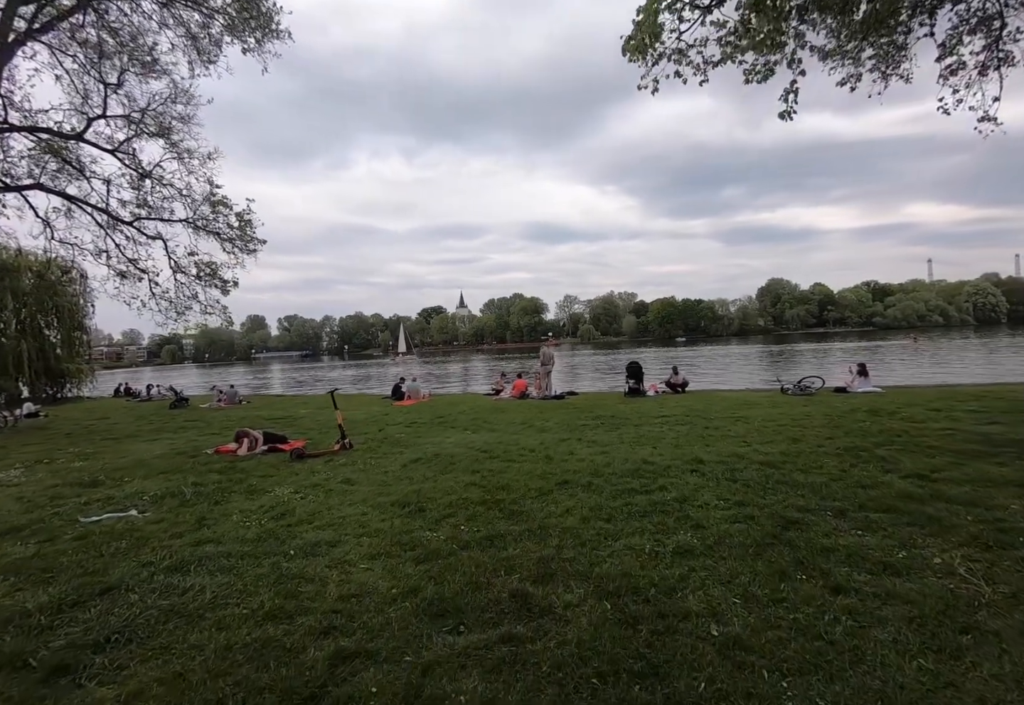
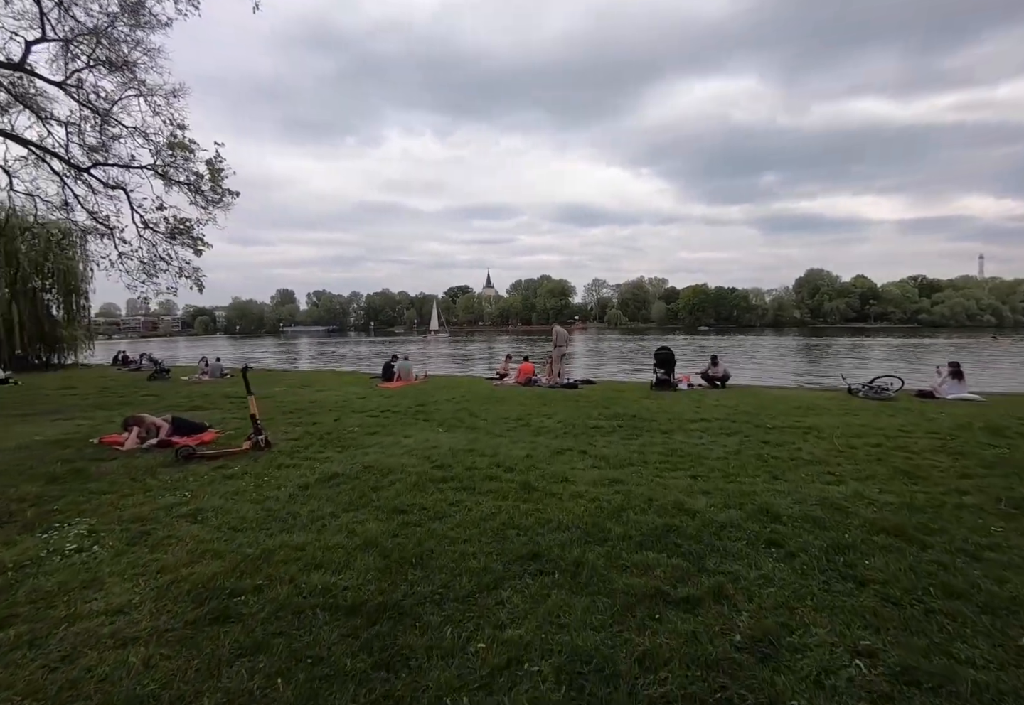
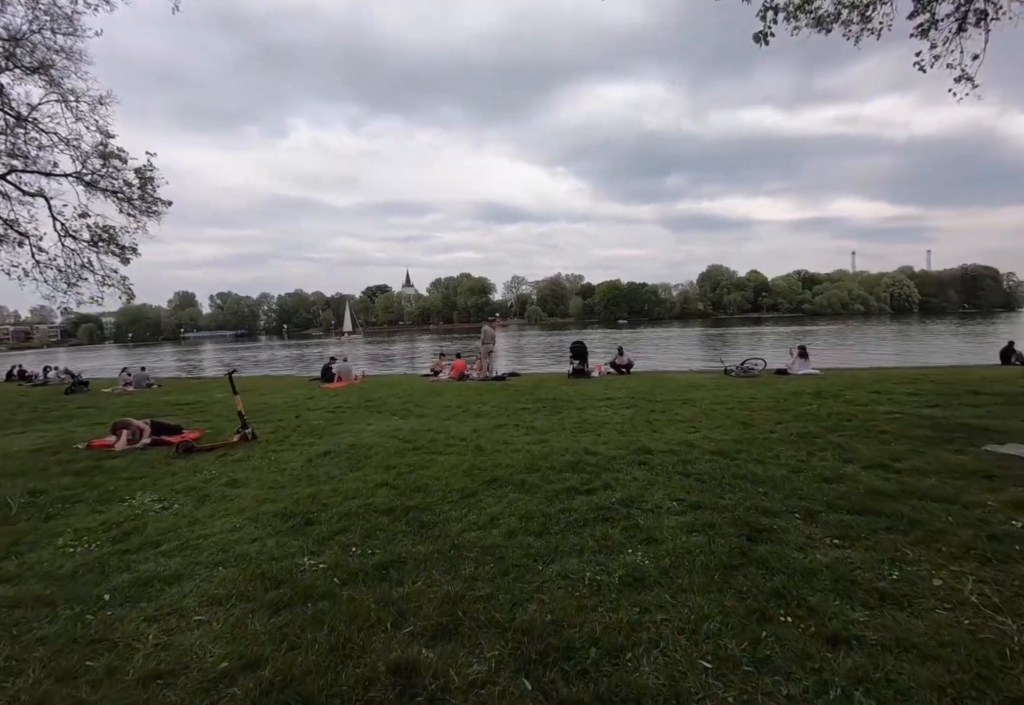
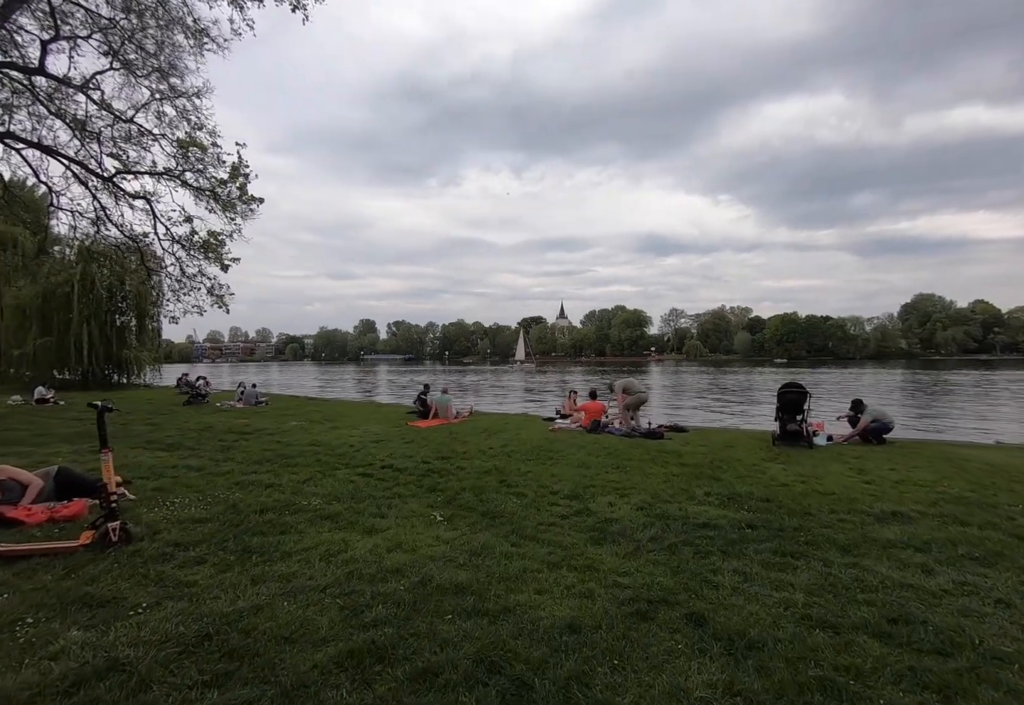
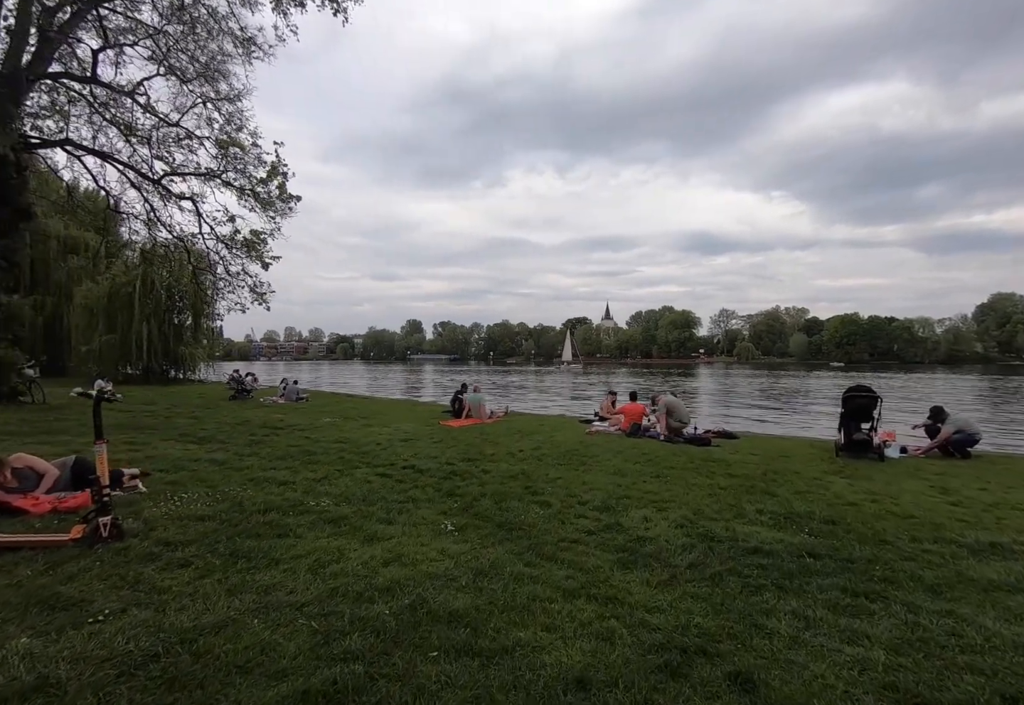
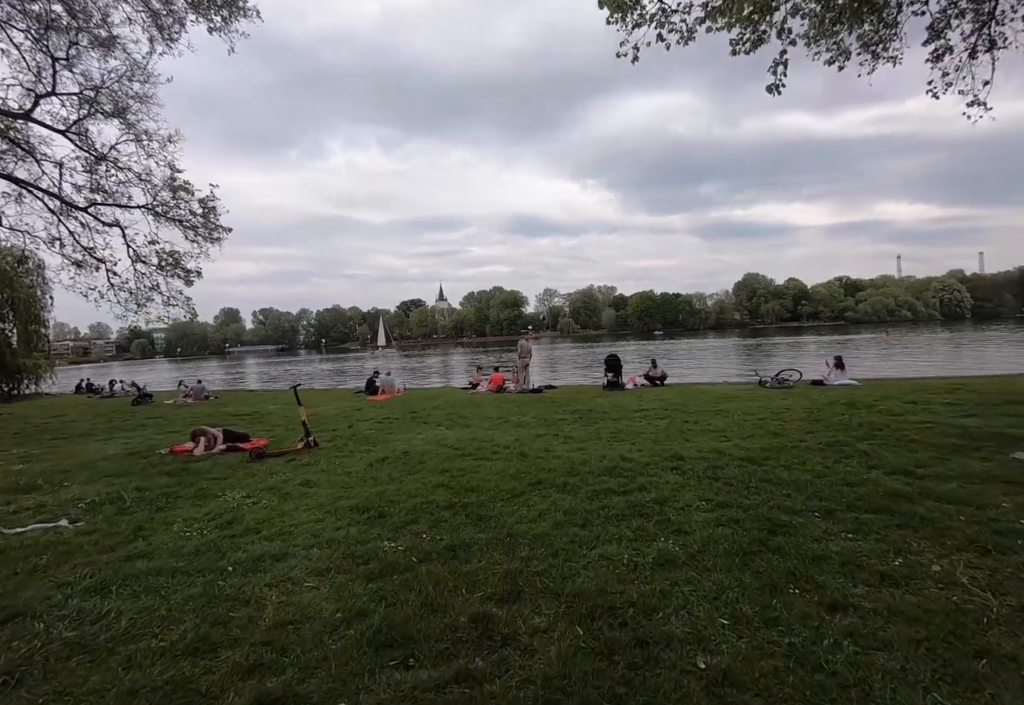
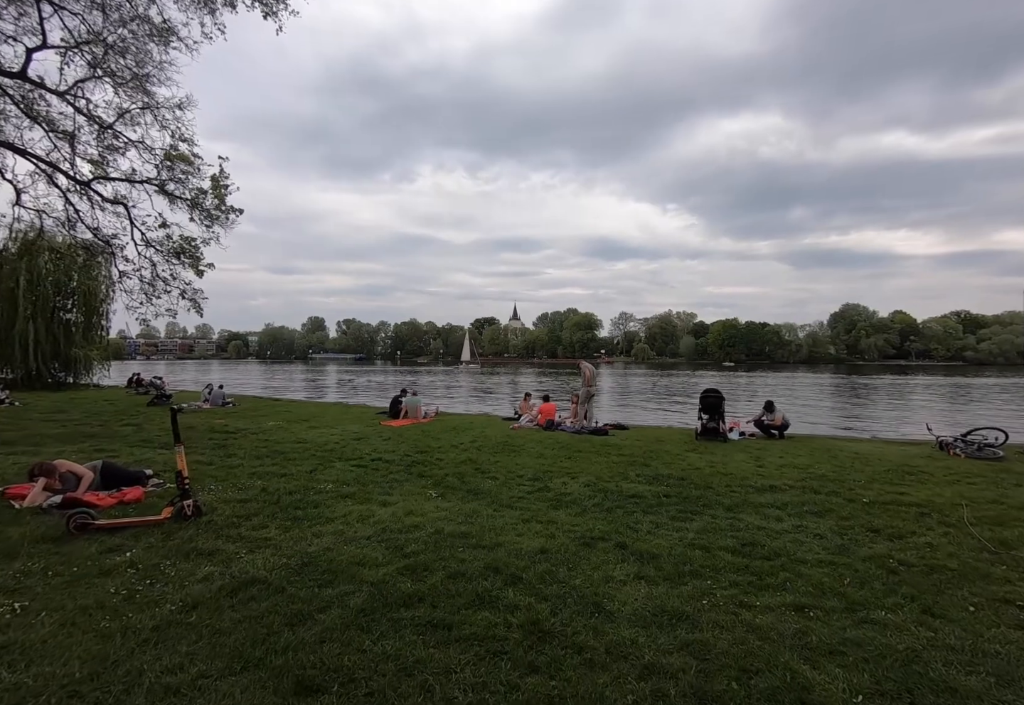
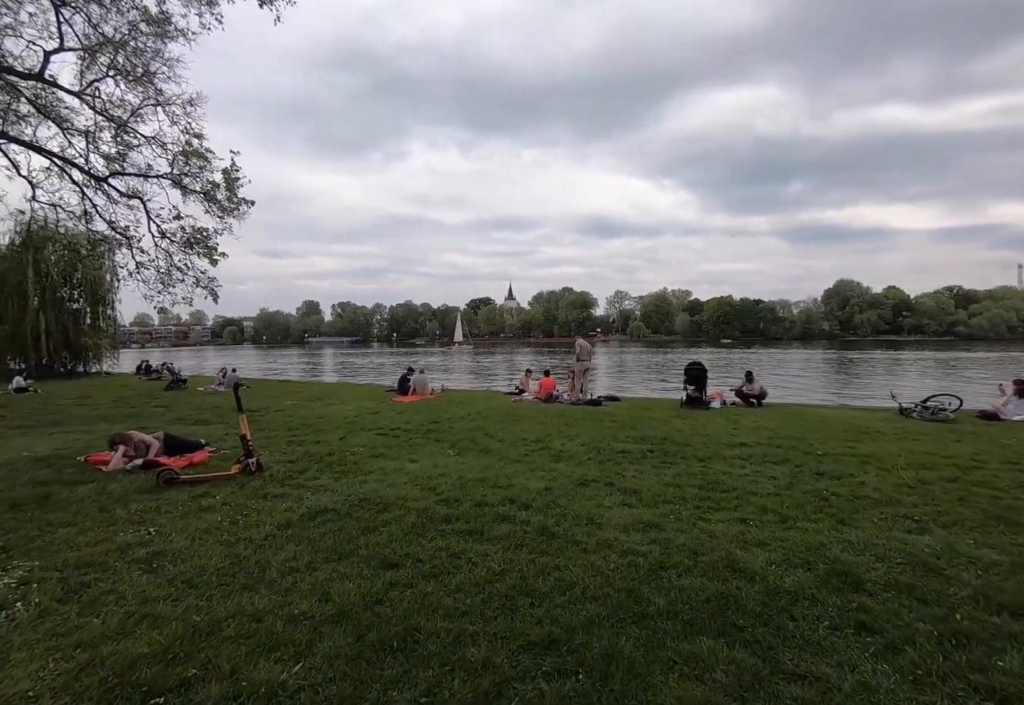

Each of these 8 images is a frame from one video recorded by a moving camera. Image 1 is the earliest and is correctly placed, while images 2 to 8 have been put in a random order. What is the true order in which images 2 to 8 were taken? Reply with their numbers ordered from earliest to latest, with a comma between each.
6, 3, 2, 8, 7, 4, 5
